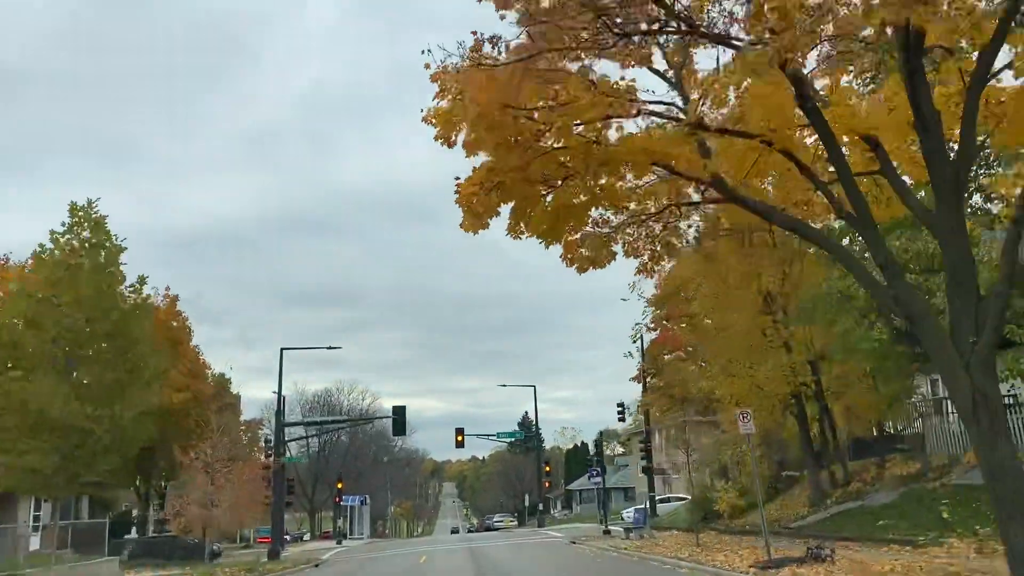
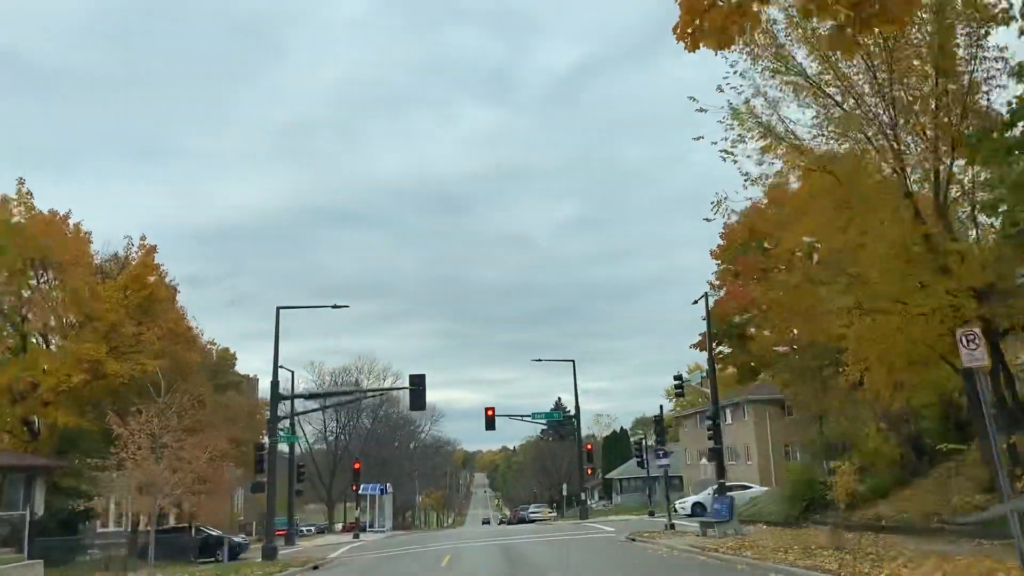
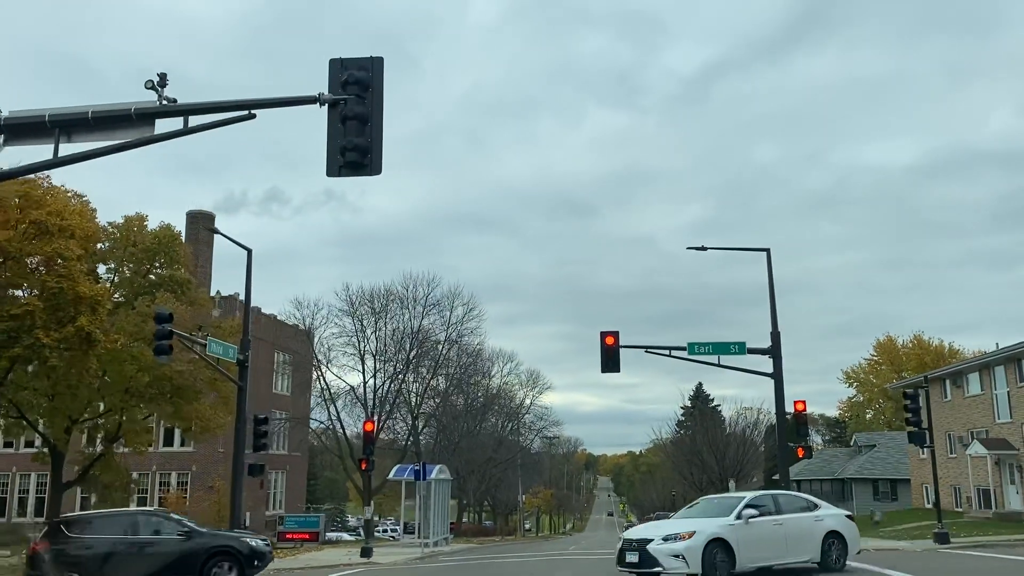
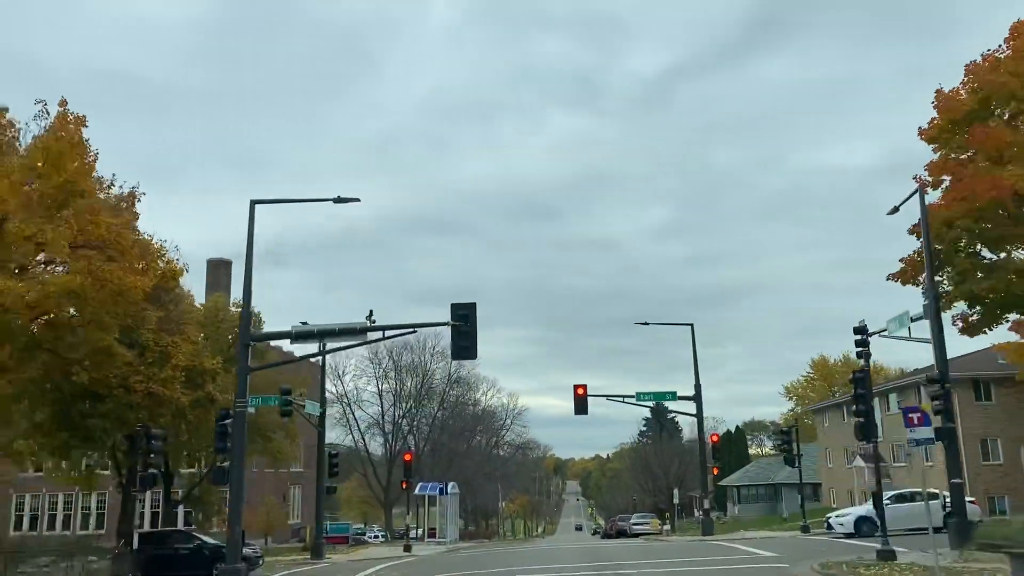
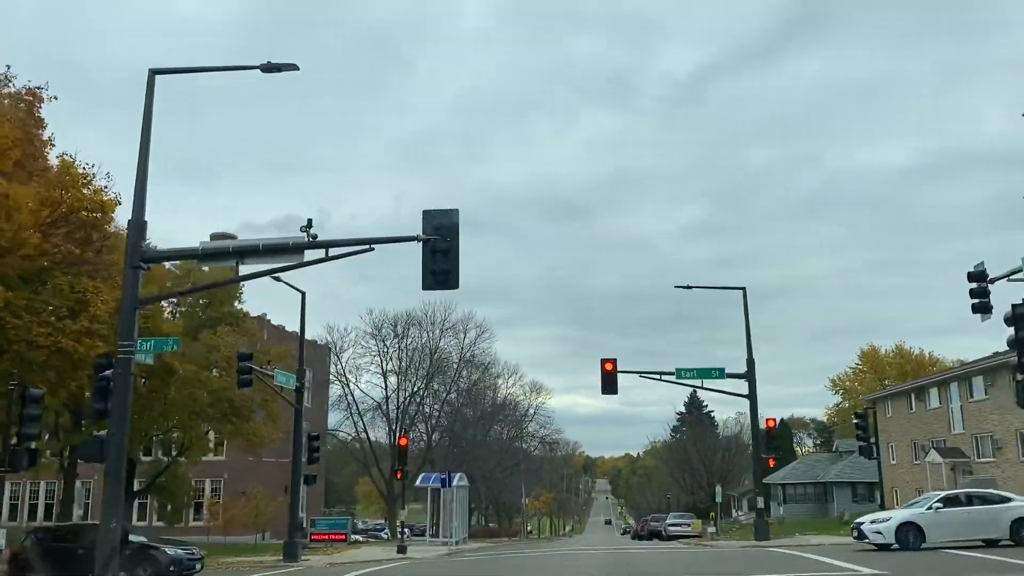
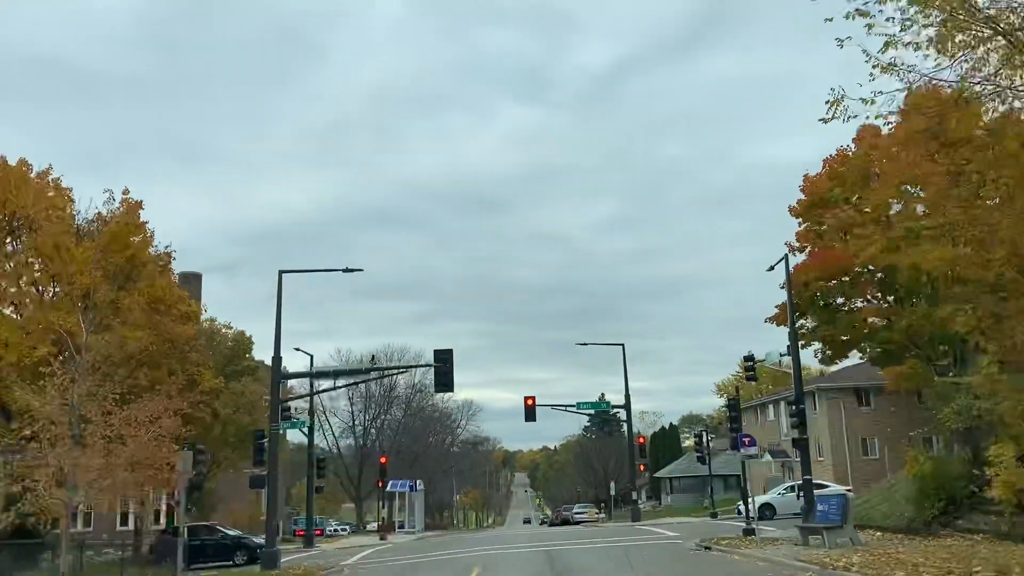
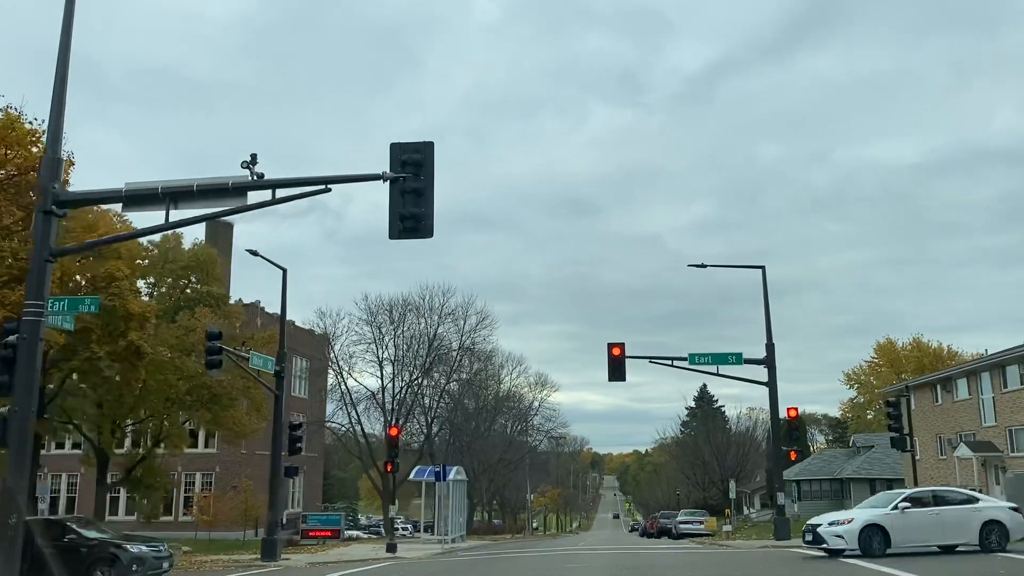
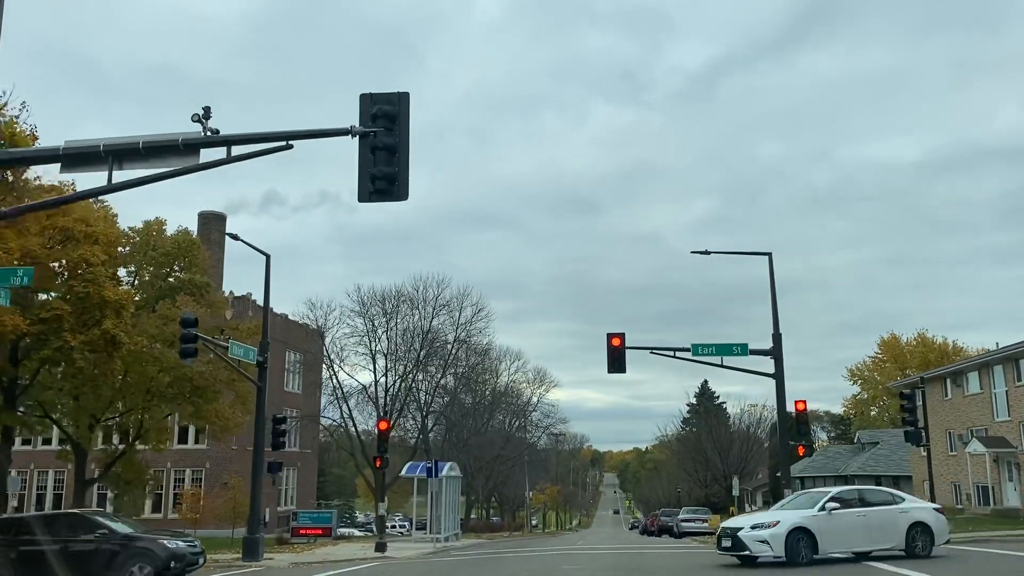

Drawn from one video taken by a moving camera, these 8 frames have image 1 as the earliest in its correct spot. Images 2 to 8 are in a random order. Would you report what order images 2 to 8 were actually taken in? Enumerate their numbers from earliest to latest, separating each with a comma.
2, 6, 4, 5, 7, 8, 3
